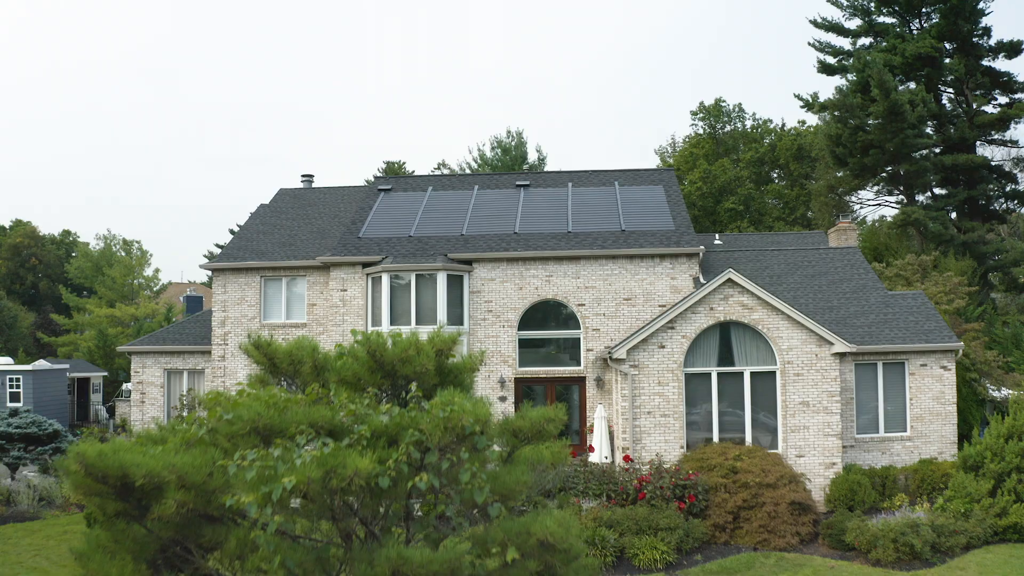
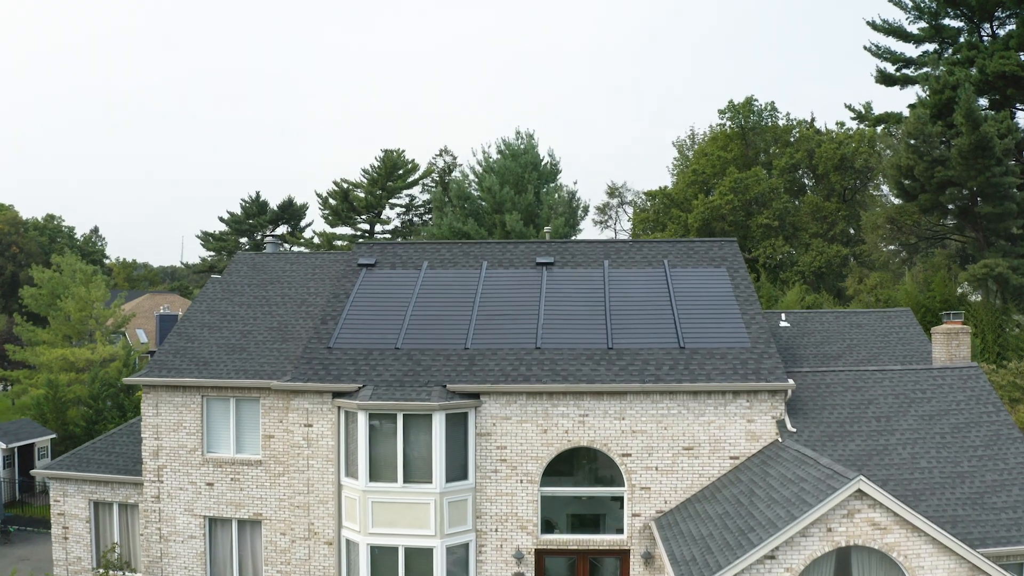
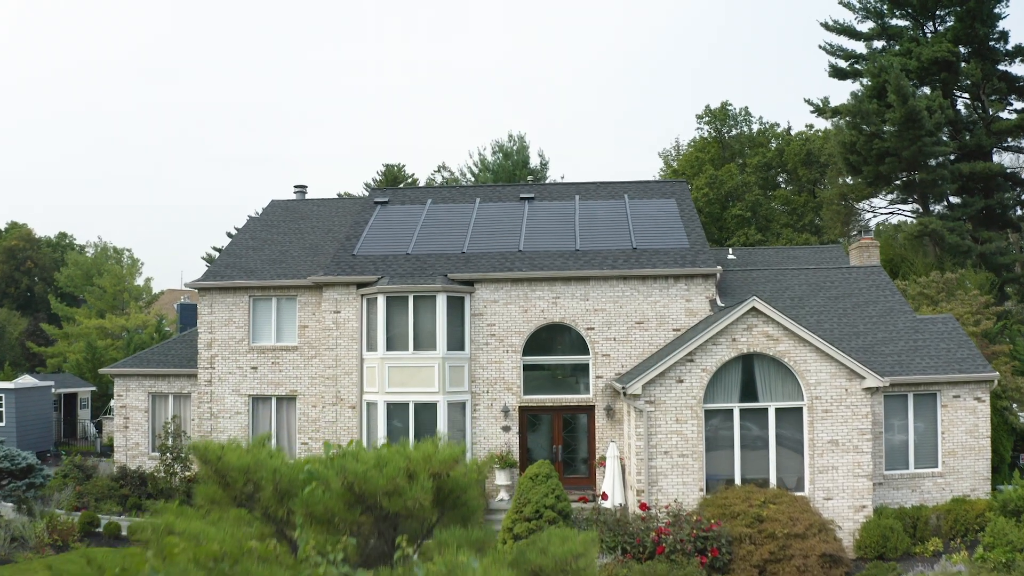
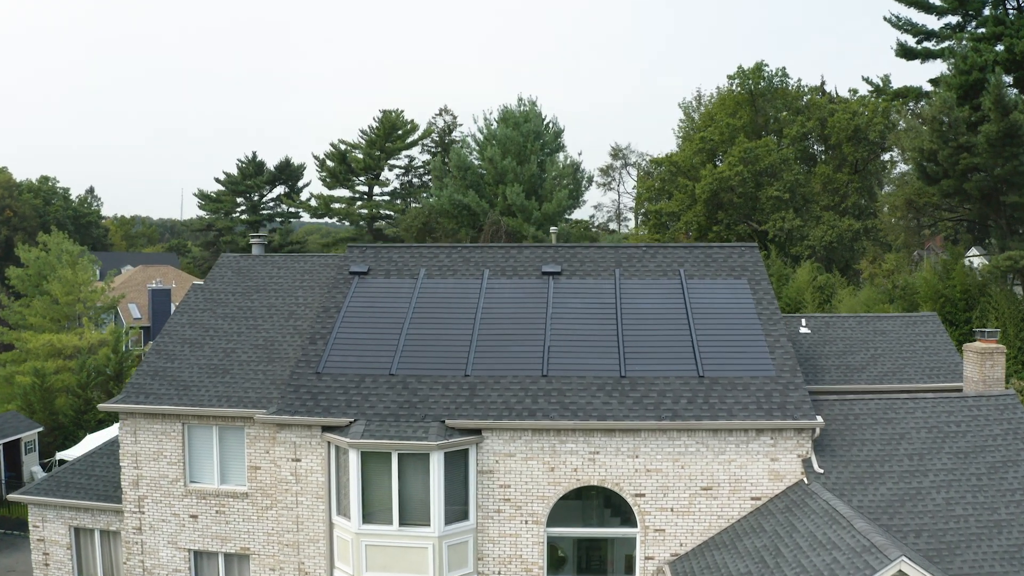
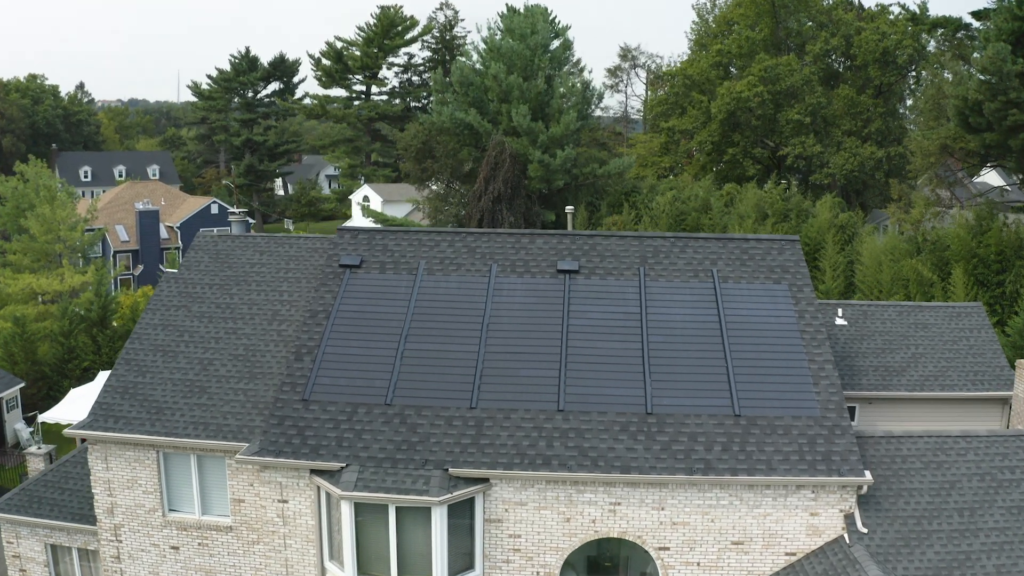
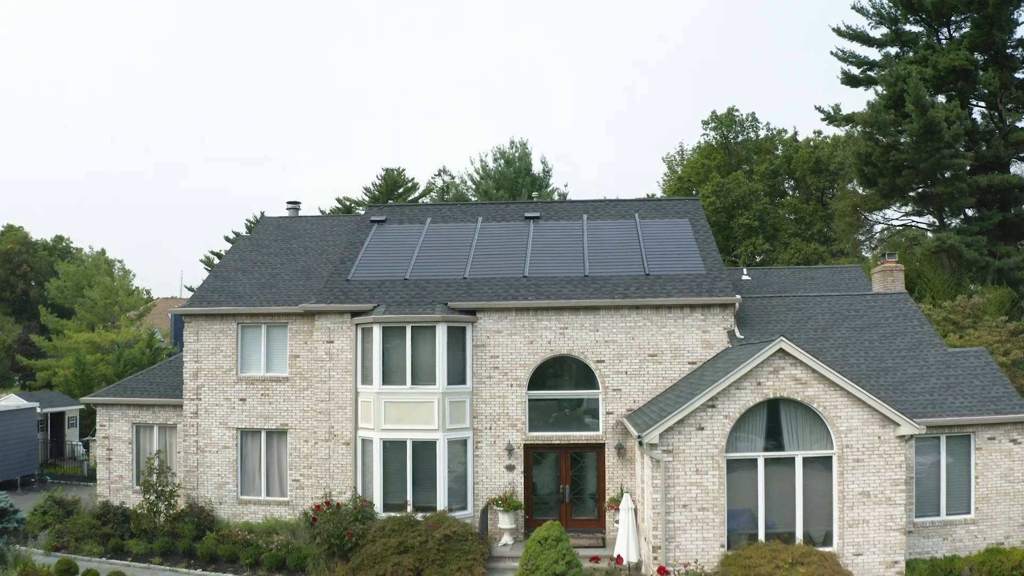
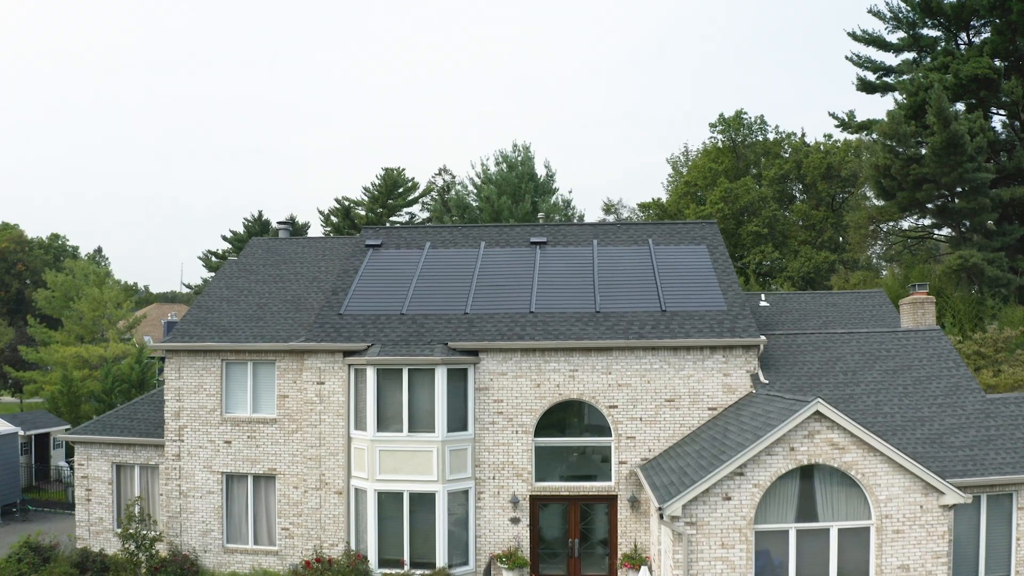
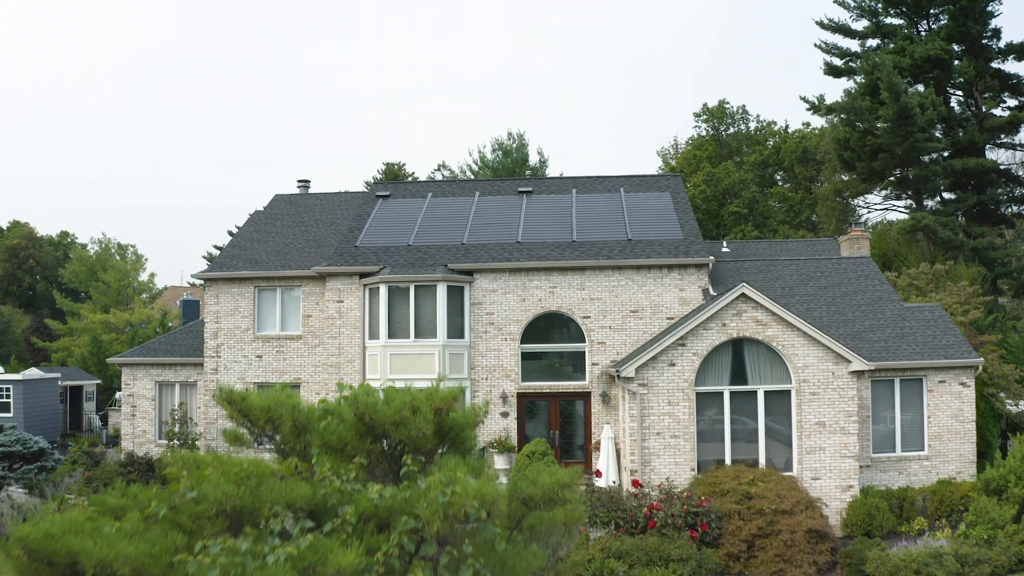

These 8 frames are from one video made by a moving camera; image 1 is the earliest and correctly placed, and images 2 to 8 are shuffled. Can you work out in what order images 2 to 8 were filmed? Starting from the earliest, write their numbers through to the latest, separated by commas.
8, 3, 6, 7, 2, 4, 5
